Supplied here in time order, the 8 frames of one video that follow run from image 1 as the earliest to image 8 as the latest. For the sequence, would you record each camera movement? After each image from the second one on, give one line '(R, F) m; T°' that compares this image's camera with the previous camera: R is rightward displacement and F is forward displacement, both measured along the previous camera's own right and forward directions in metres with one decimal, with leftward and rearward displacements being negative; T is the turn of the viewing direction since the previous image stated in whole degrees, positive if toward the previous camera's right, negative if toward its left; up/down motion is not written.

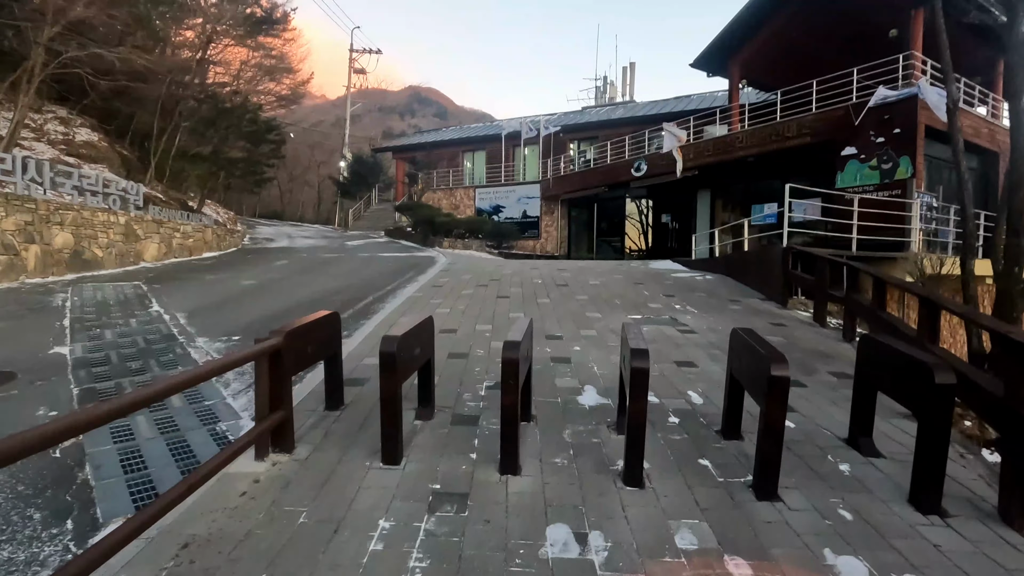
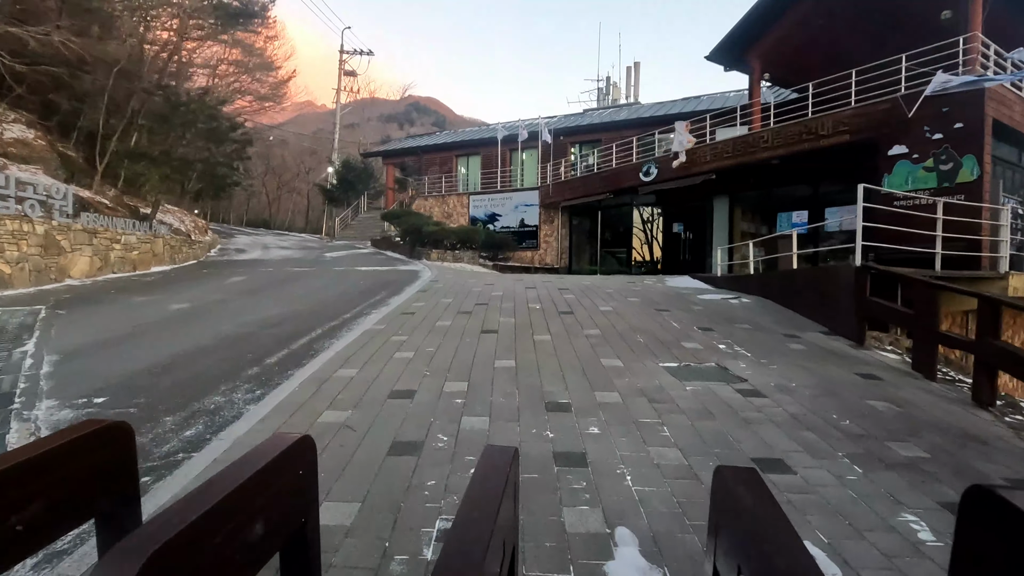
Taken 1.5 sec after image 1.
(+0.1, +2.1) m; 0°
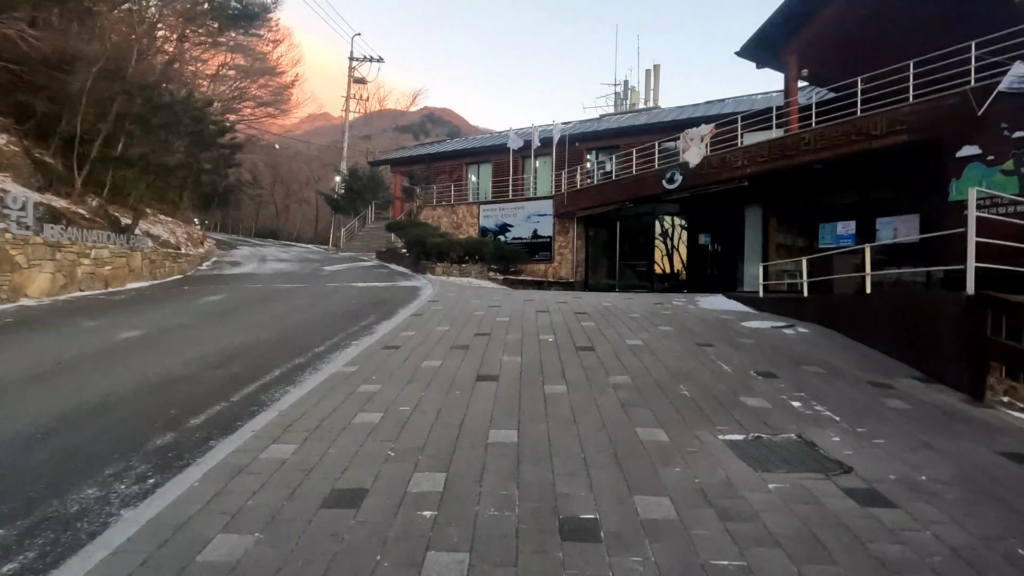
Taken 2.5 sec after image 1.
(+0.1, +1.5) m; -2°
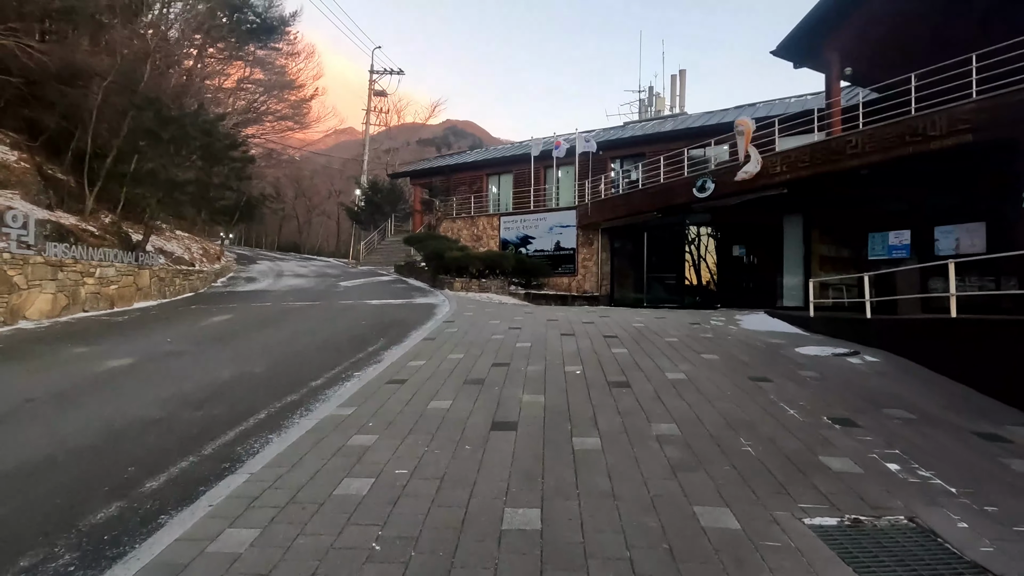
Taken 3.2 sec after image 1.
(0.0, +0.9) m; -2°
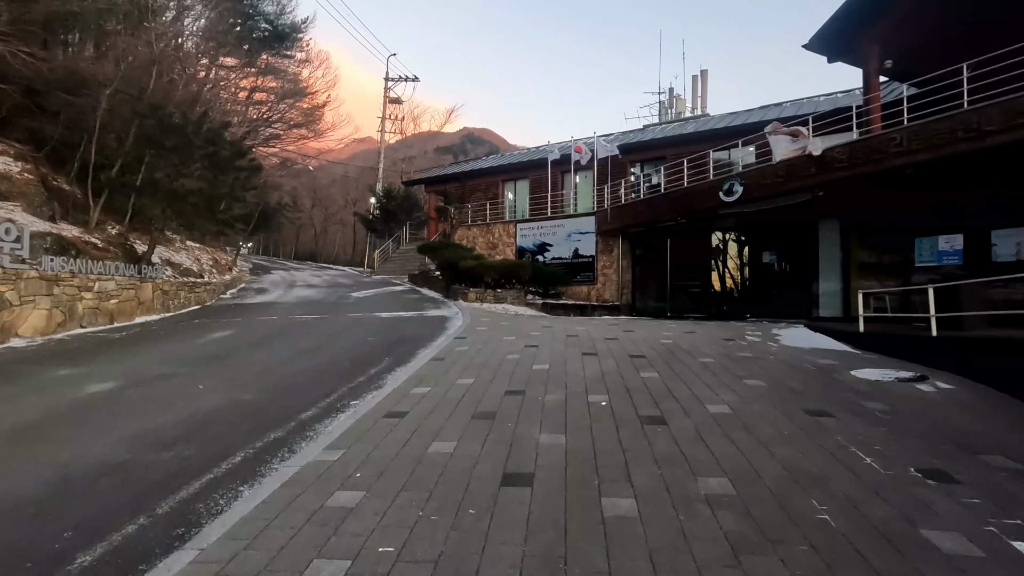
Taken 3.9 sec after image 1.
(0.0, +0.8) m; -2°
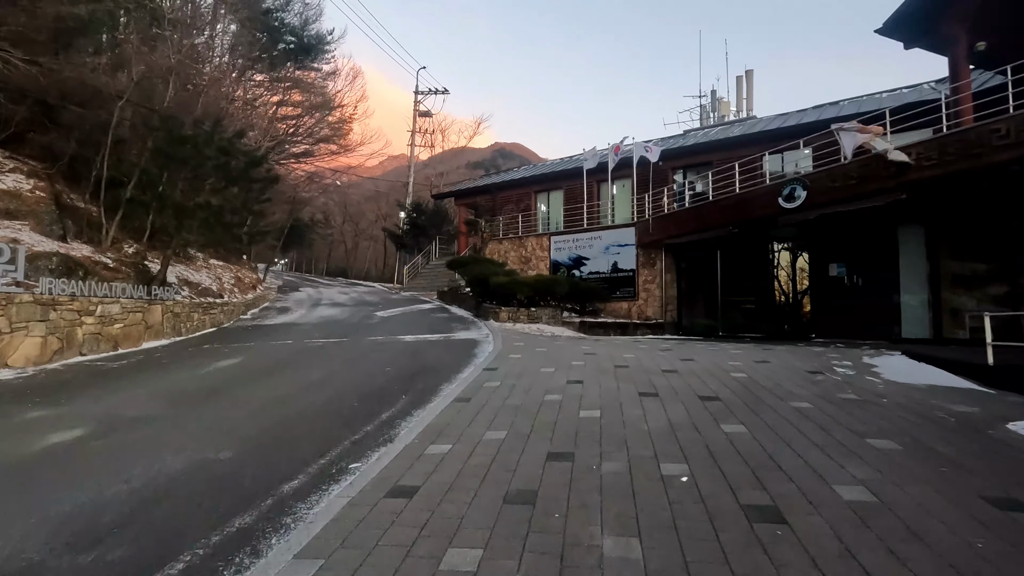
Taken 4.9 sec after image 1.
(-0.1, +1.3) m; -3°
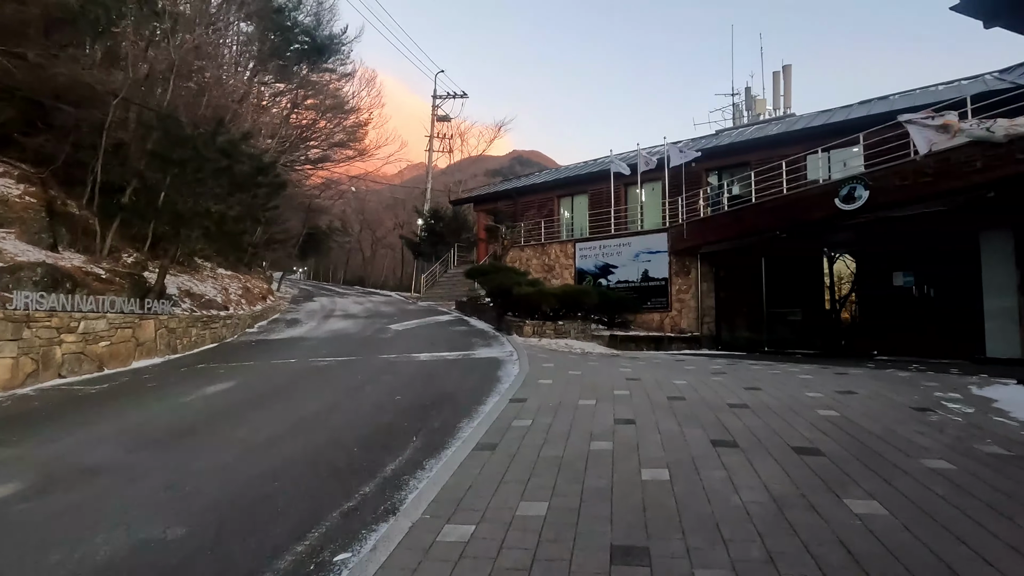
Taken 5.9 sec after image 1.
(-0.2, +1.3) m; -2°
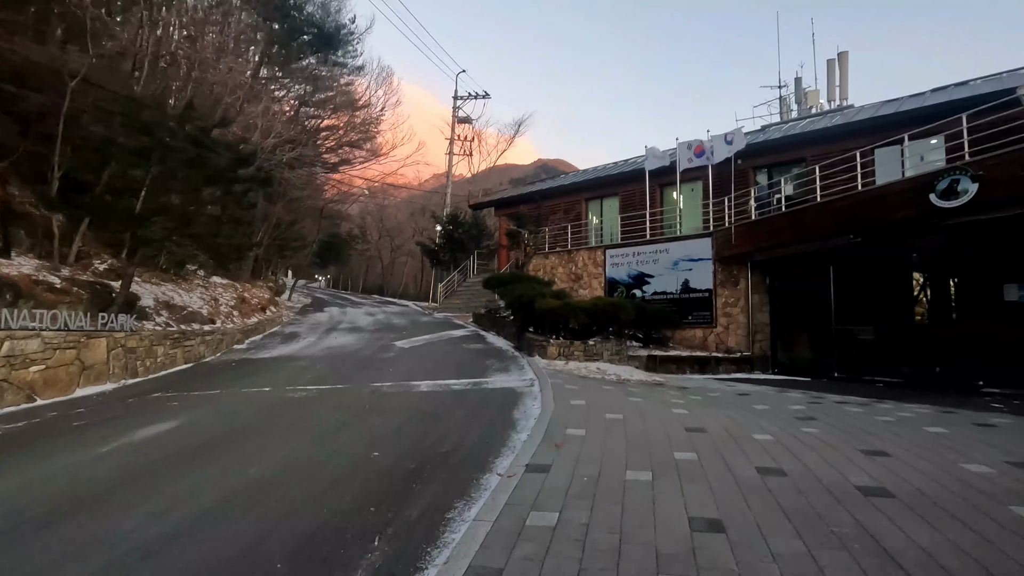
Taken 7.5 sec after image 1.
(+0.1, +2.1) m; -3°
